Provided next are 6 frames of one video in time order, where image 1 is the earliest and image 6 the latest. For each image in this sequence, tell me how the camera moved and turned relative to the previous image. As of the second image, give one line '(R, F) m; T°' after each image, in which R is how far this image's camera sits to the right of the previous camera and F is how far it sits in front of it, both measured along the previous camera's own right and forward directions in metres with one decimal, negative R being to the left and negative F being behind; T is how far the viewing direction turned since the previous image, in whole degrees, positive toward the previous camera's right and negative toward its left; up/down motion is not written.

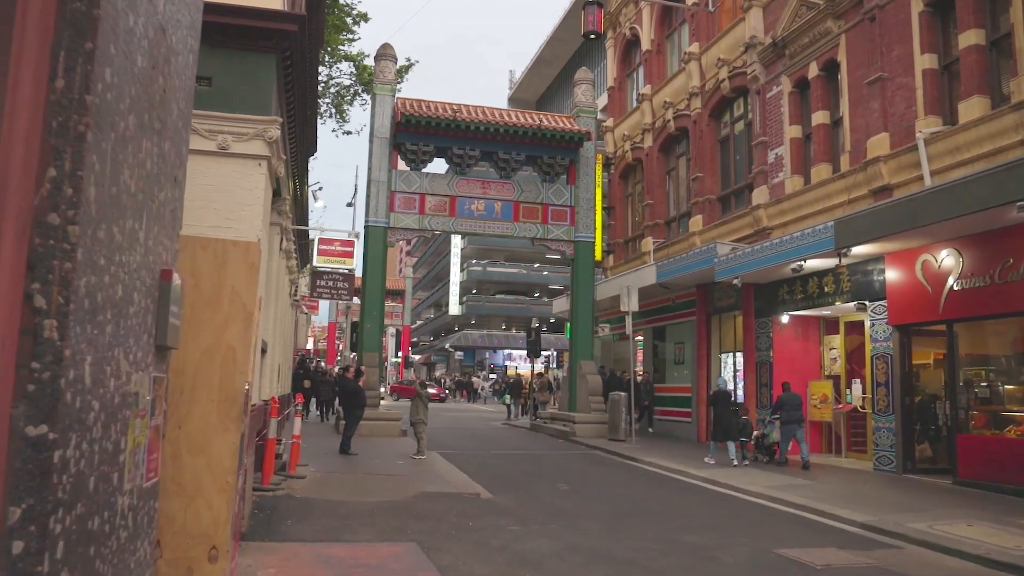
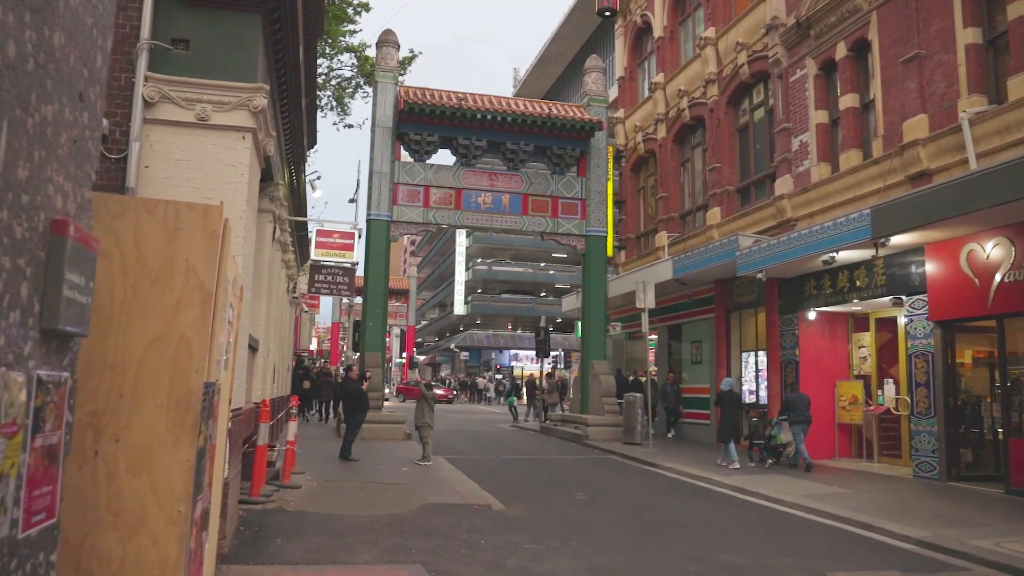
(-0.1, +1.0) m; 0°
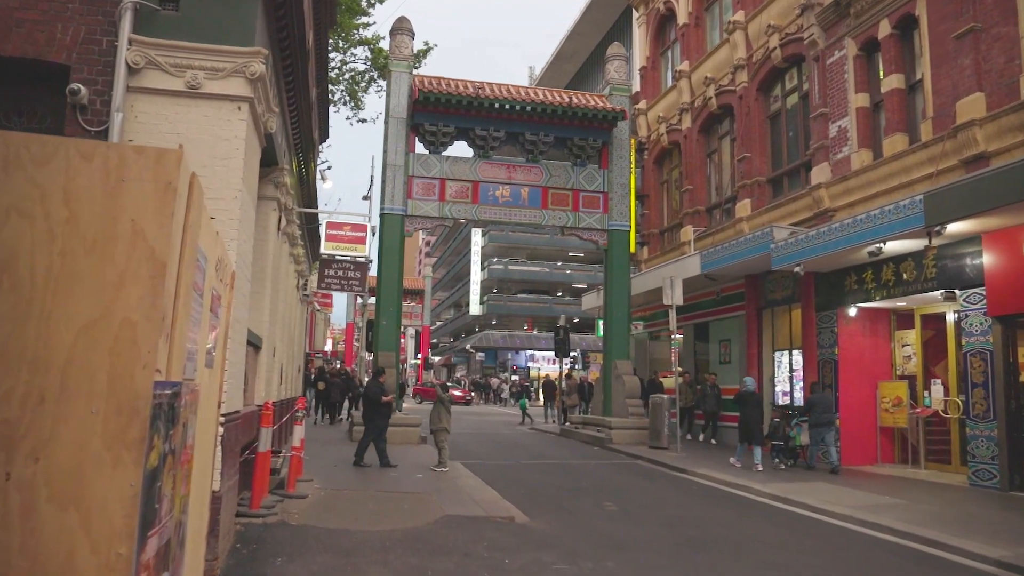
(-0.1, +0.9) m; -1°
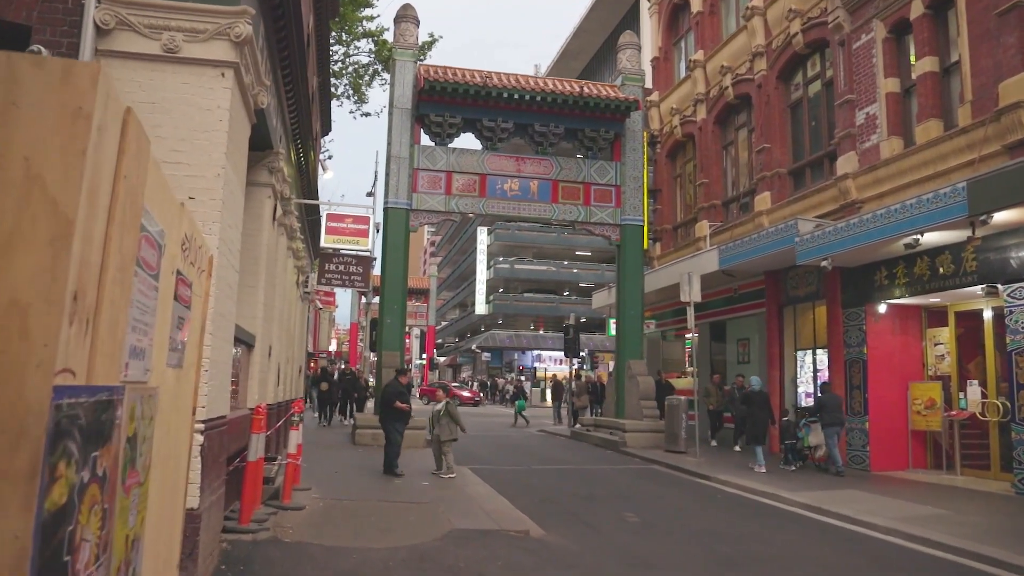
(-0.1, +0.8) m; 0°
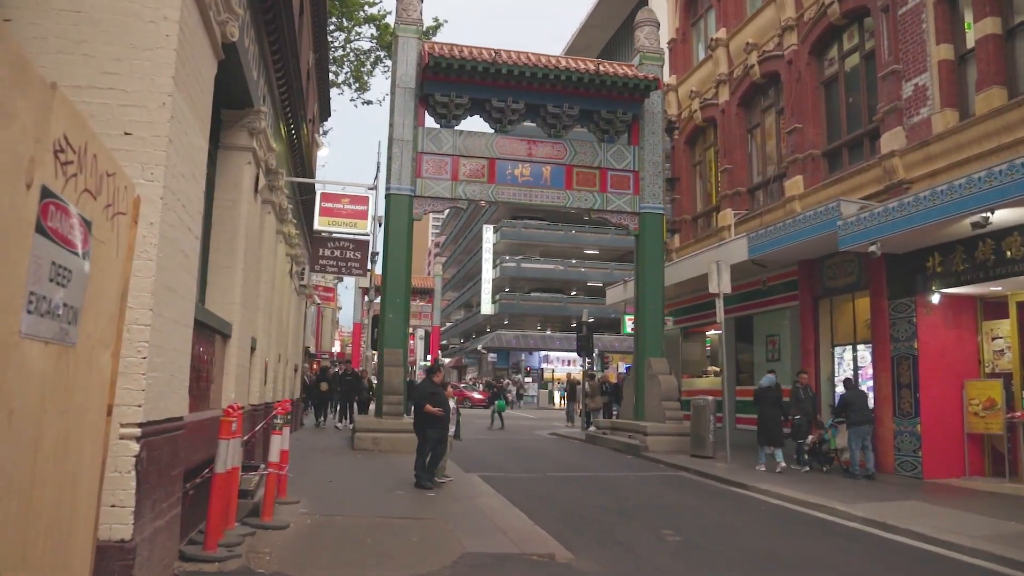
(-0.2, +1.3) m; 0°
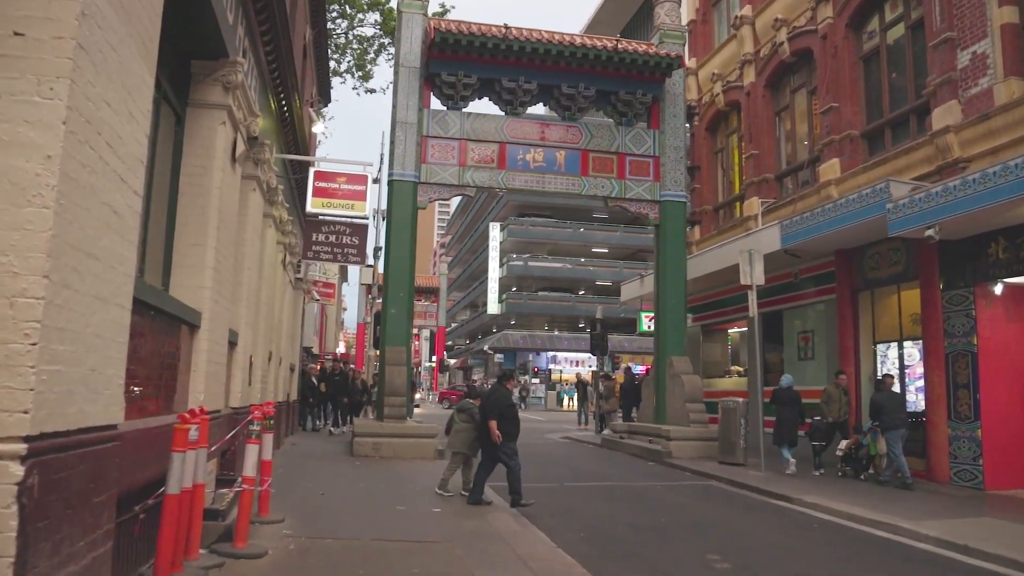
(-0.1, +1.3) m; 0°
